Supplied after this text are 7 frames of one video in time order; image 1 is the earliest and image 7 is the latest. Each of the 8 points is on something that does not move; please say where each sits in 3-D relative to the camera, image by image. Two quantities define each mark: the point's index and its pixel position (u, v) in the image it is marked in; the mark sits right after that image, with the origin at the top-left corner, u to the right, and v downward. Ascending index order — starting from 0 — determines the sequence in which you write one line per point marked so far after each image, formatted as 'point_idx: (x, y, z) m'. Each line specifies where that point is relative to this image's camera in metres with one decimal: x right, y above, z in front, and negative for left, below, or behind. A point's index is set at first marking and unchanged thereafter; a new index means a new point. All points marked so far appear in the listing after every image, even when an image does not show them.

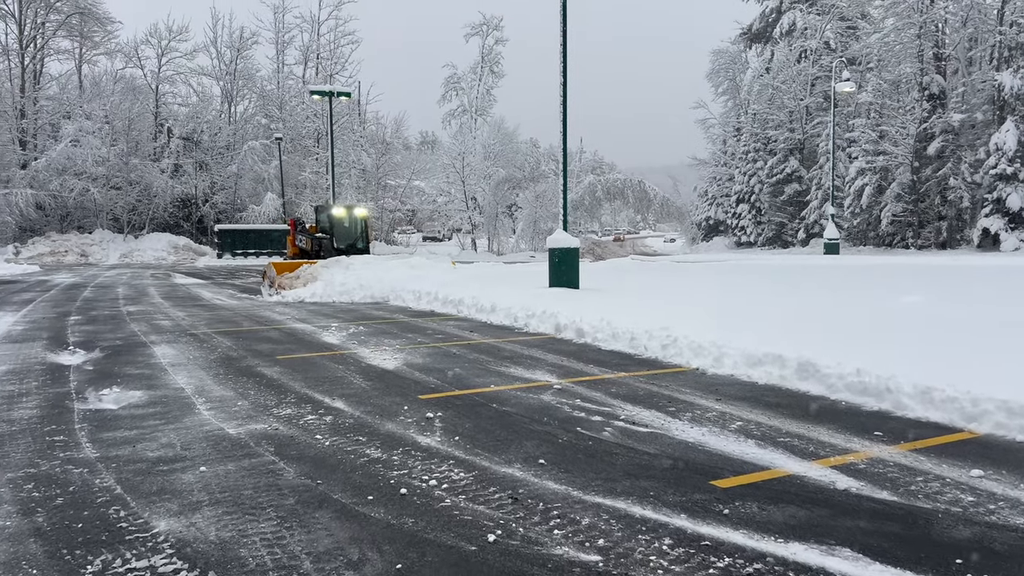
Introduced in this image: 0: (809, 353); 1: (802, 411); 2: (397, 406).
0: (+2.7, -0.6, +7.3) m
1: (+2.1, -0.9, +6.0) m
2: (-0.9, -0.9, +6.1) m
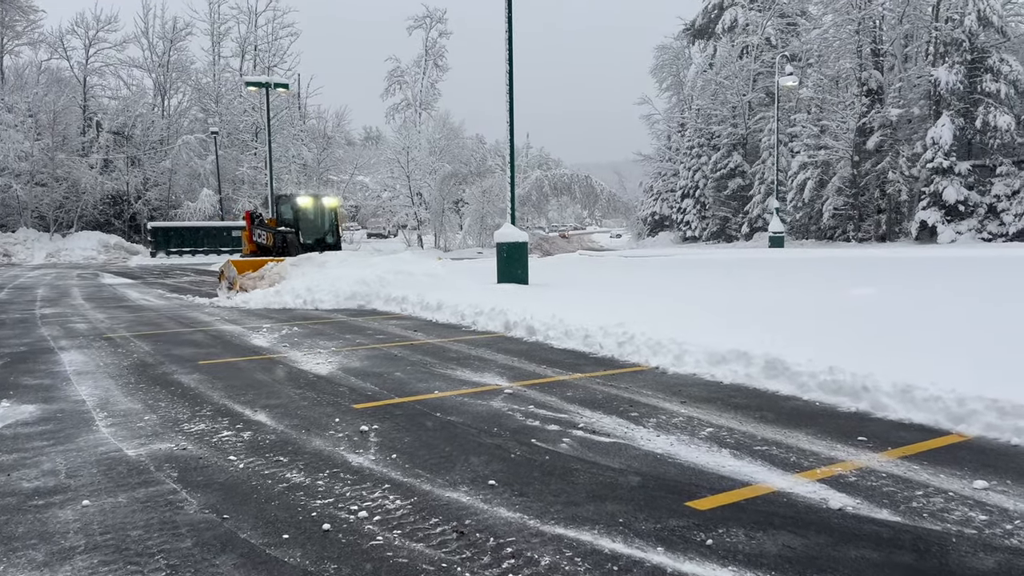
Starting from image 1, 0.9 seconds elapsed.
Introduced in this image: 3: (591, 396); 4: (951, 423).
0: (+2.2, -0.5, +6.8) m
1: (+1.8, -0.8, +5.5) m
2: (-1.2, -0.9, +5.4) m
3: (+0.6, -0.8, +6.0) m
4: (+2.7, -0.8, +4.9) m
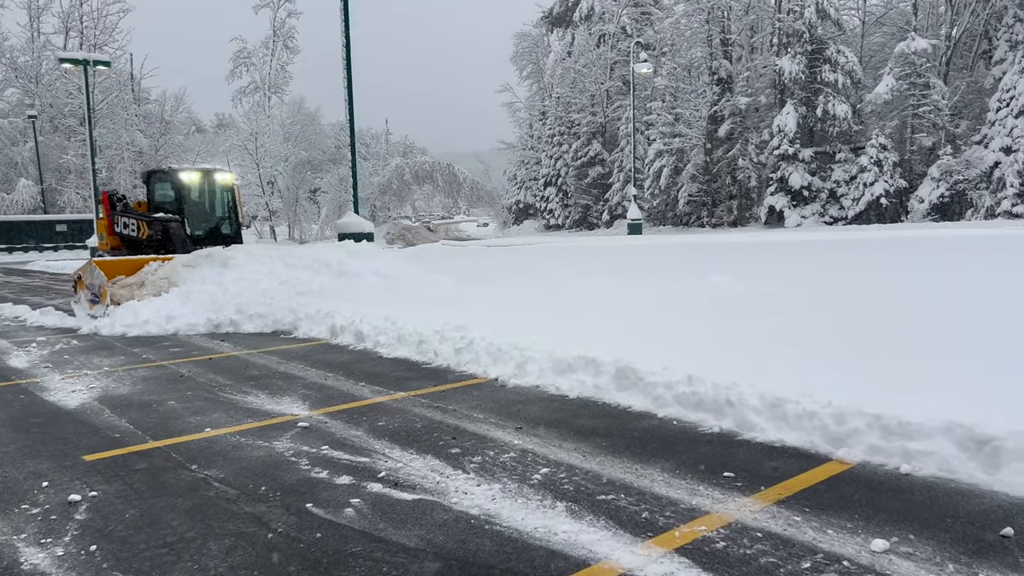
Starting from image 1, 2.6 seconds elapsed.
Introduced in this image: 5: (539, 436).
0: (+0.8, -0.5, +5.9) m
1: (+0.6, -0.8, +4.5) m
2: (-2.3, -0.9, +4.0) m
3: (-0.6, -0.8, +4.9) m
4: (+1.6, -0.8, +4.1) m
5: (+0.2, -0.8, +4.5) m
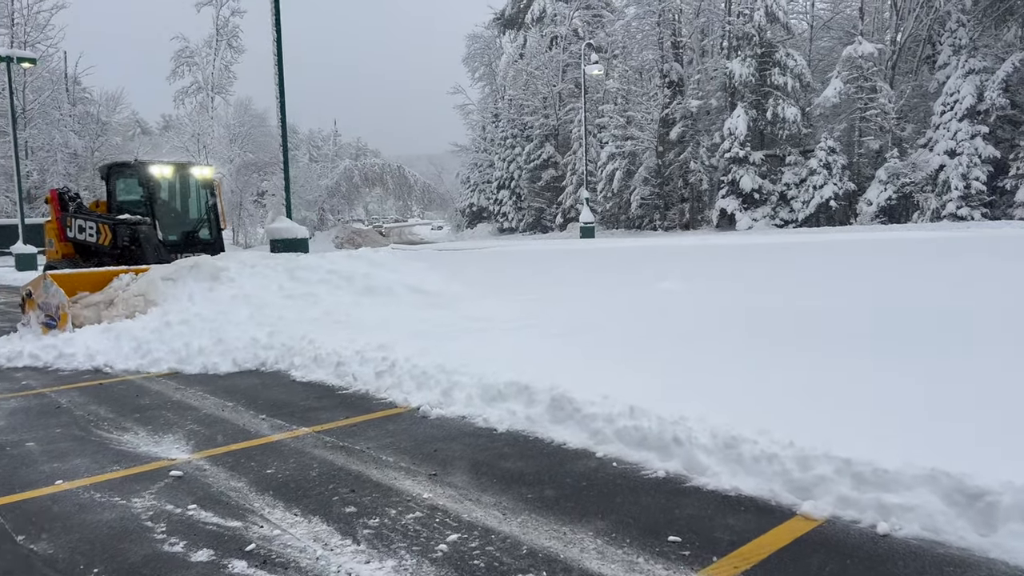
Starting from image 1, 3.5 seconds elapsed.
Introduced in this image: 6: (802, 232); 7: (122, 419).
0: (+0.3, -0.6, +5.2) m
1: (+0.2, -0.9, +3.8) m
2: (-2.7, -1.1, +3.1) m
3: (-1.1, -0.9, +4.1) m
4: (+1.2, -0.9, +3.4) m
5: (-0.2, -0.9, +3.8) m
6: (+6.3, +1.2, +17.4) m
7: (-2.6, -0.9, +5.5) m
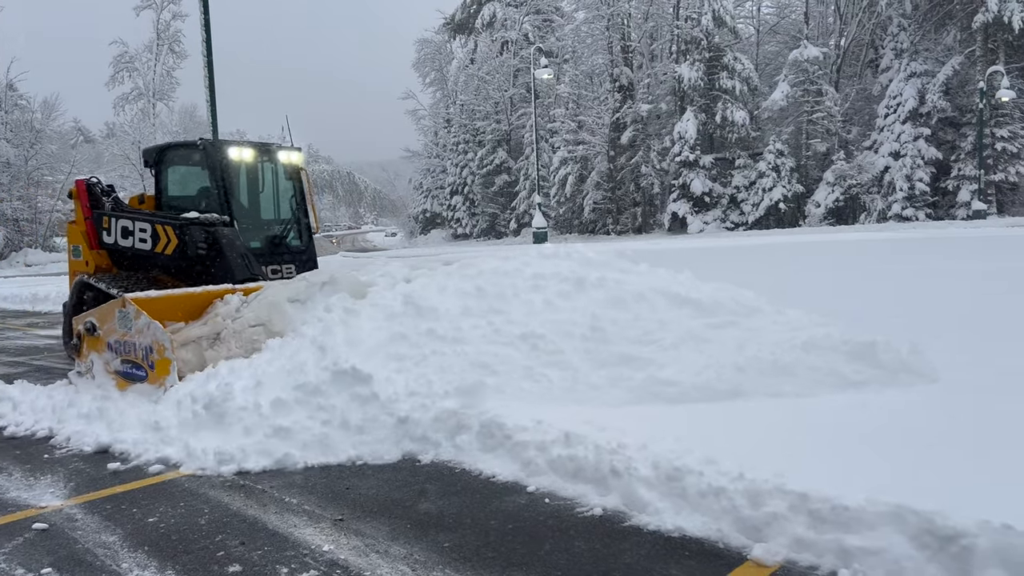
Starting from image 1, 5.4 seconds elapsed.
0: (-0.1, -0.7, +4.8) m
1: (-0.1, -1.0, +3.3) m
2: (-3.0, -1.2, +2.5) m
3: (-1.4, -1.0, +3.6) m
4: (+0.9, -0.9, +3.0) m
5: (-0.6, -1.0, +3.3) m
6: (+5.2, +1.1, +17.2) m
7: (-3.1, -1.0, +4.9) m
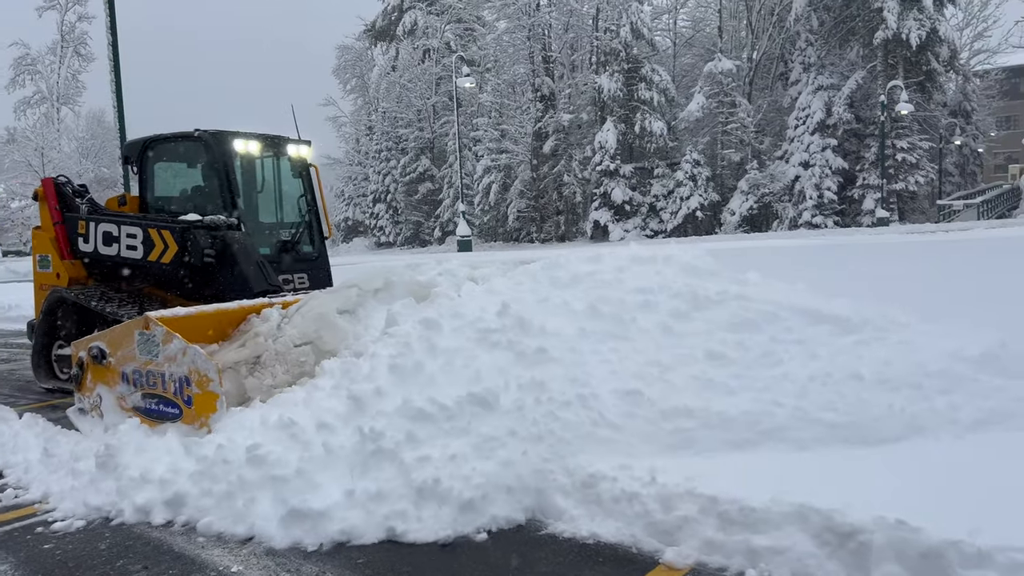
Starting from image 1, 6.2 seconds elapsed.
0: (-0.6, -0.7, +4.7) m
1: (-0.5, -1.0, +3.3) m
2: (-3.3, -1.2, +2.2) m
3: (-1.8, -1.1, +3.4) m
4: (+0.6, -1.0, +3.1) m
5: (-0.9, -1.1, +3.2) m
6: (+3.5, +1.0, +17.6) m
7: (-3.5, -1.1, +4.5) m
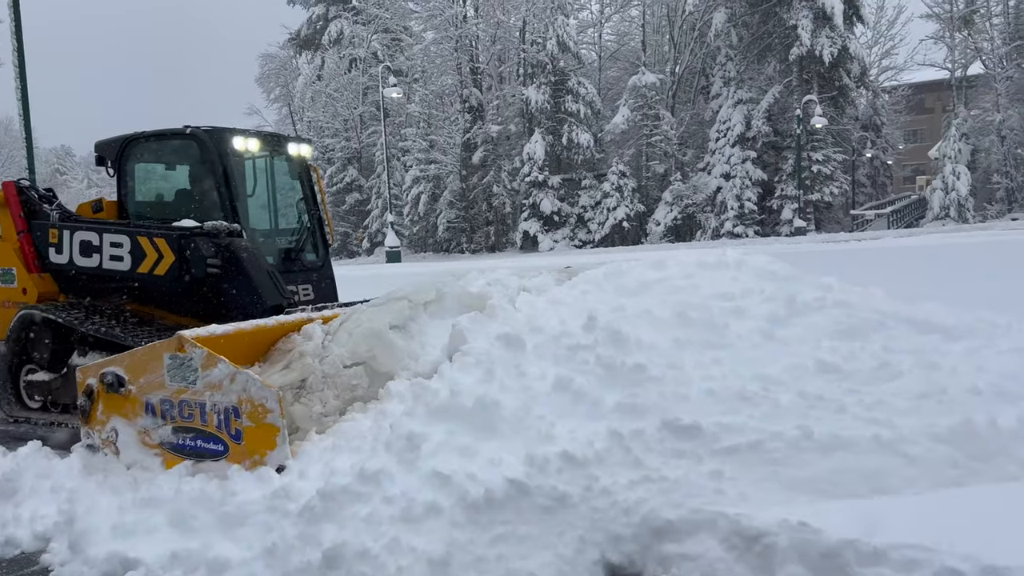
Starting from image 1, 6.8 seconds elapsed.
0: (-1.0, -0.8, +4.6) m
1: (-0.8, -1.1, +3.2) m
2: (-3.5, -1.3, +1.9) m
3: (-2.1, -1.2, +3.2) m
4: (+0.2, -1.0, +3.1) m
5: (-1.2, -1.1, +3.1) m
6: (+1.9, +0.8, +17.9) m
7: (-4.0, -1.2, +4.2) m
